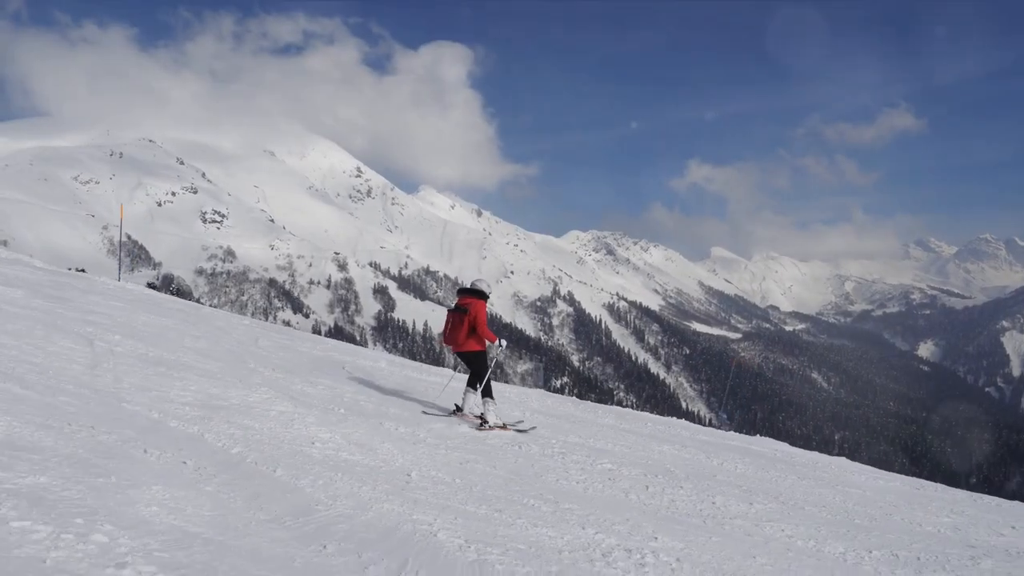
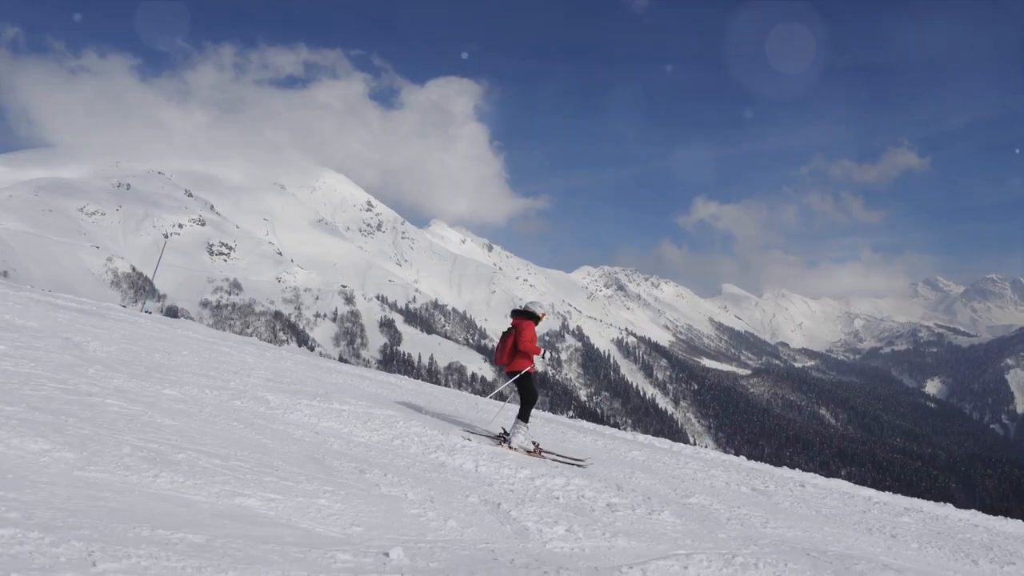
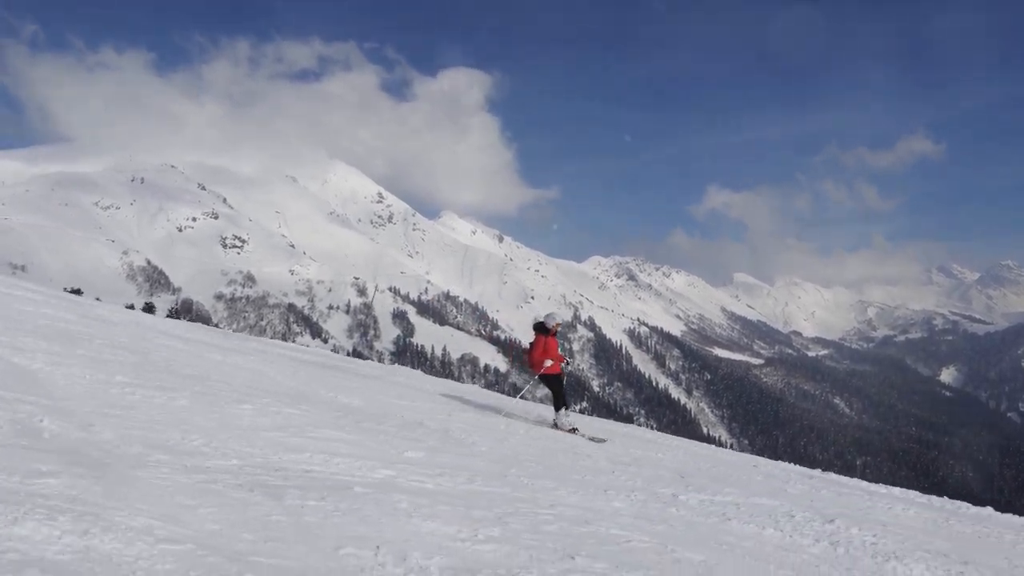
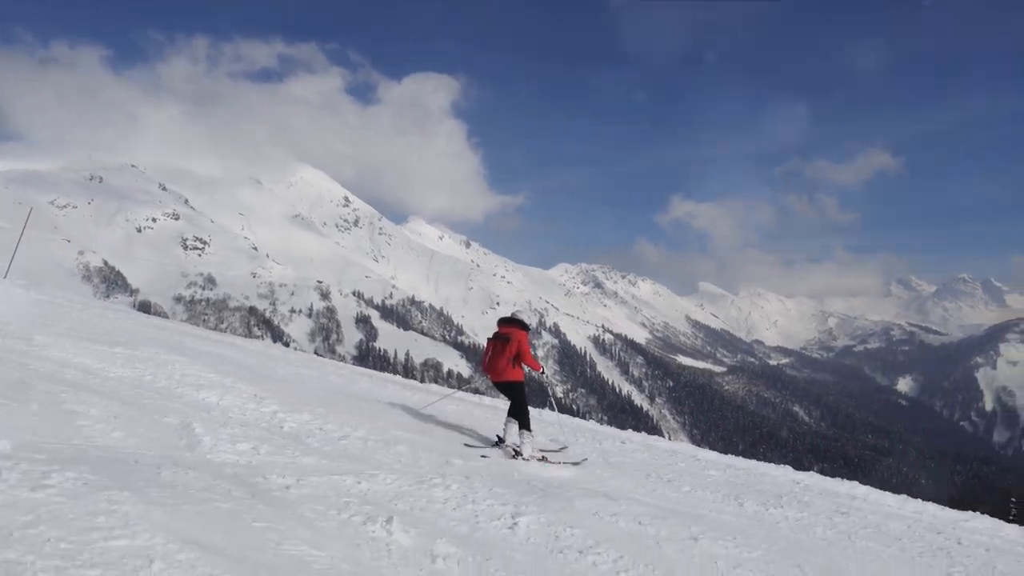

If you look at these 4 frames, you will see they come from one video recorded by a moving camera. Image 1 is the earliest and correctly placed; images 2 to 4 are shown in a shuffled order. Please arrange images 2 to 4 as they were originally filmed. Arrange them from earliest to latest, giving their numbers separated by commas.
3, 2, 4
